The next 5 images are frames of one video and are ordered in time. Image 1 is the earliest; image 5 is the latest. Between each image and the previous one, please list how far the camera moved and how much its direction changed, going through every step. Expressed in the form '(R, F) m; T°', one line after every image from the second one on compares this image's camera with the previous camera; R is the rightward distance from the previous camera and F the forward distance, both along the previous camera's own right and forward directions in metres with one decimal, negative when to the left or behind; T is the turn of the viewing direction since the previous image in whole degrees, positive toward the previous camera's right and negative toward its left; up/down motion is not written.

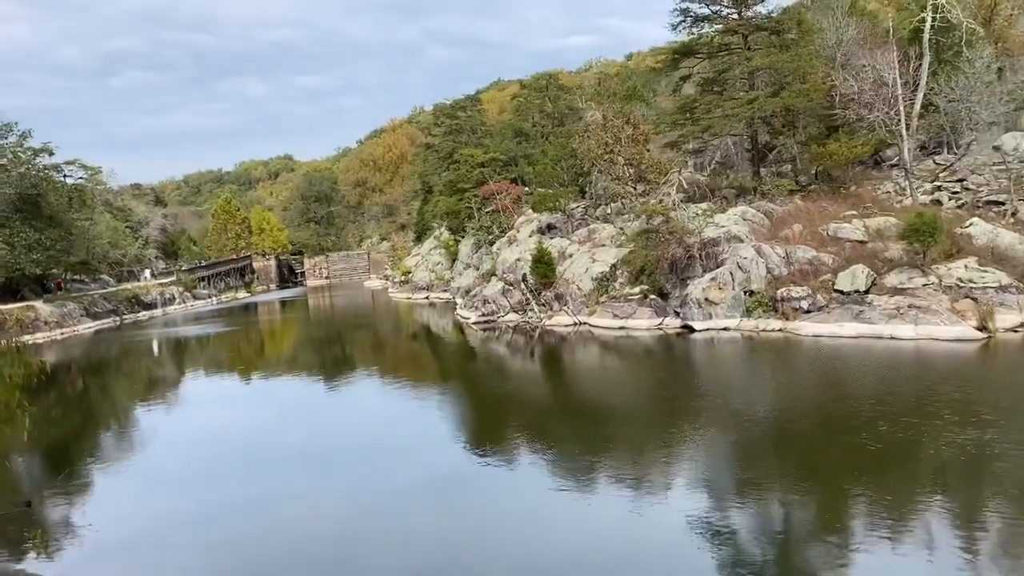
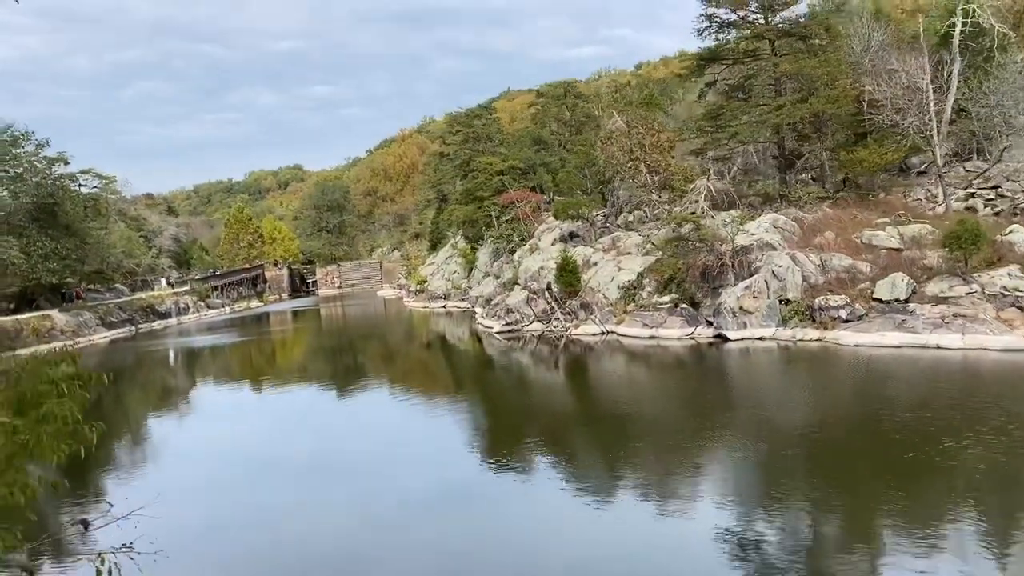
(-0.6, +0.4) m; -1°
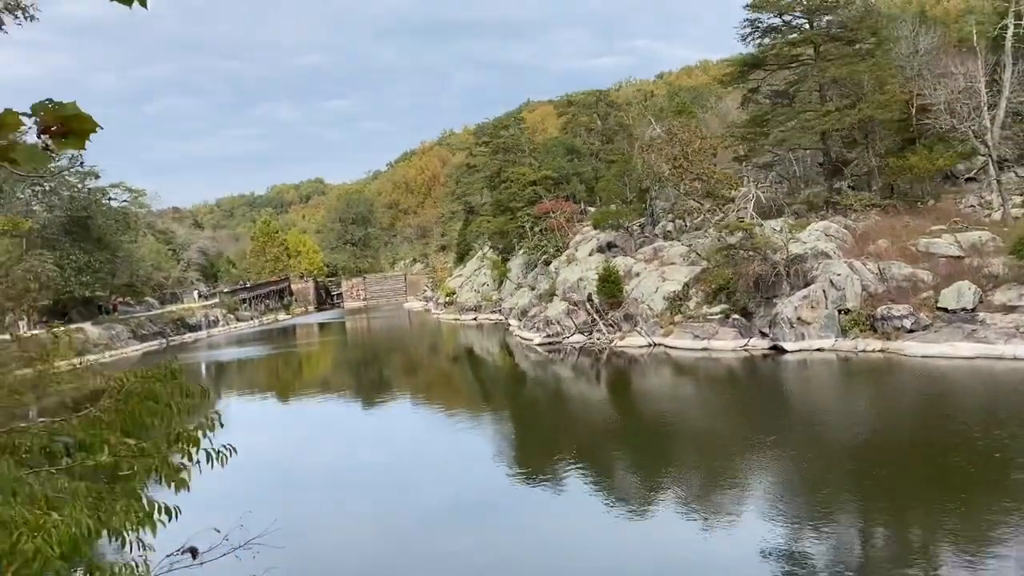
(-0.8, +0.5) m; -1°
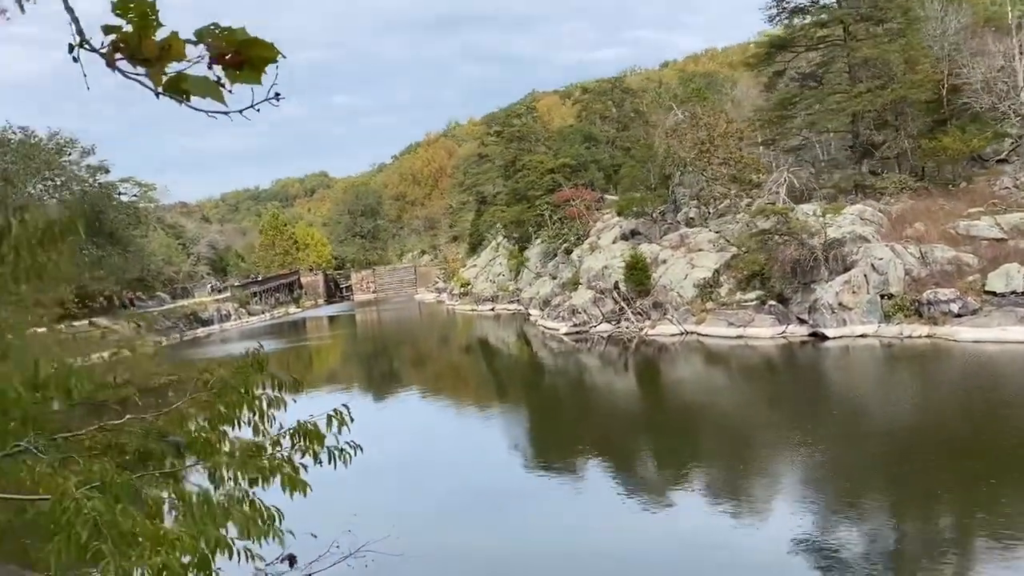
(-0.8, +0.5) m; 0°
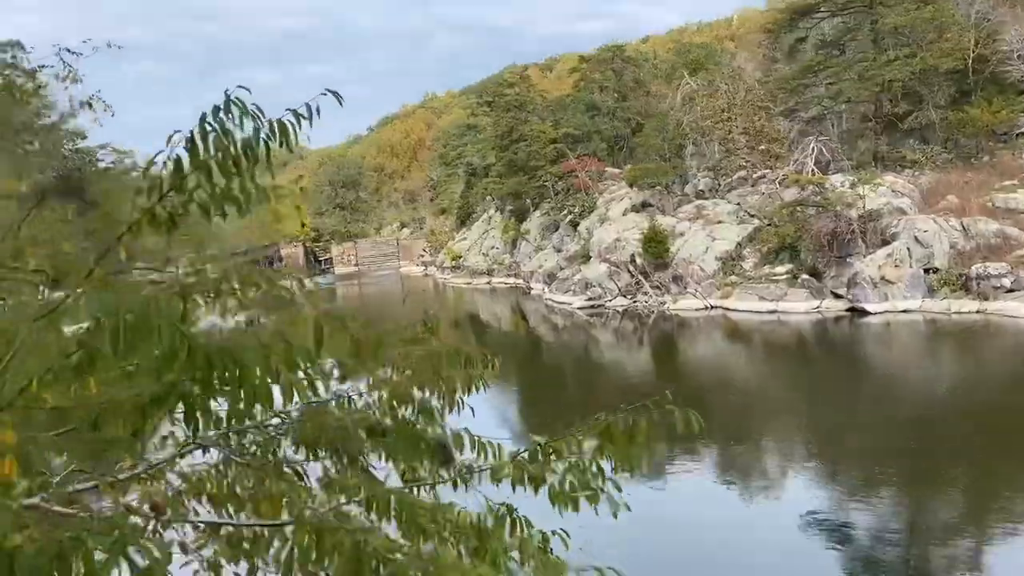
(-1.4, +1.2) m; +2°
